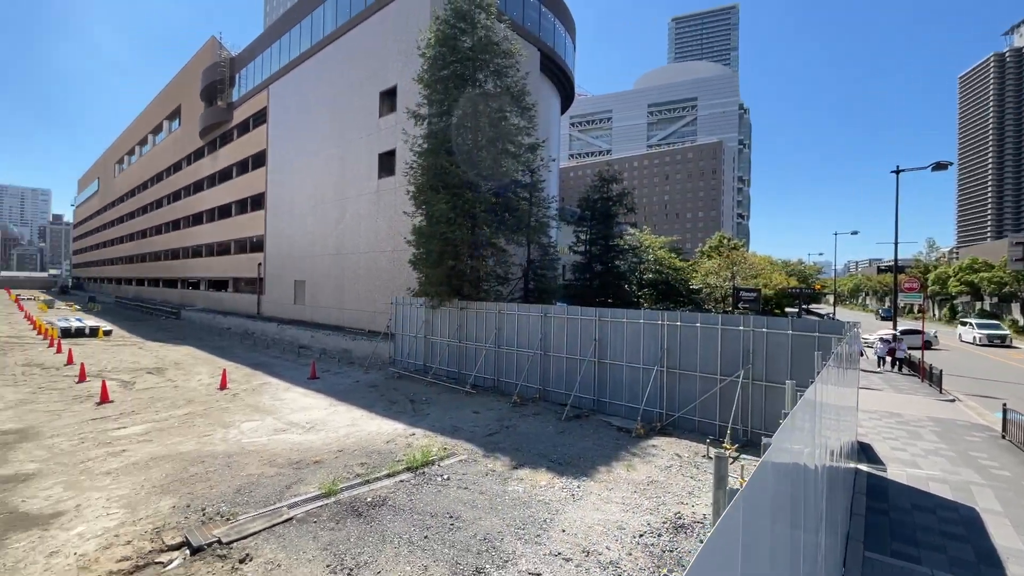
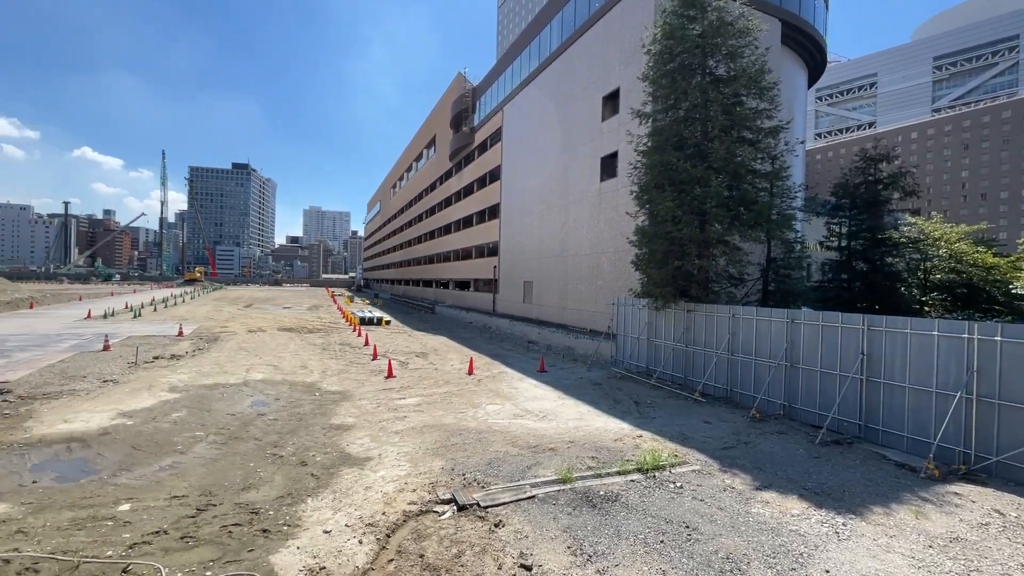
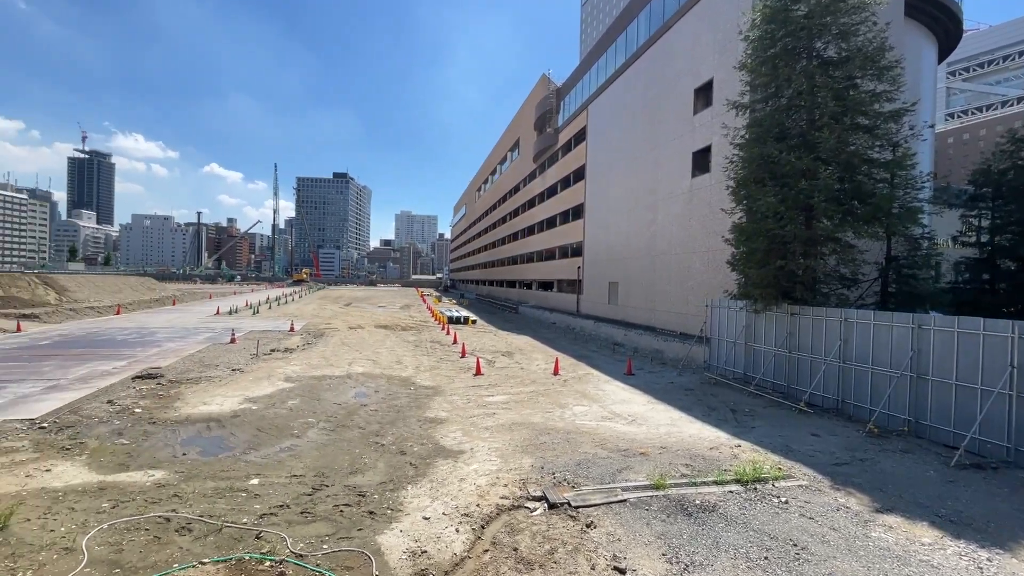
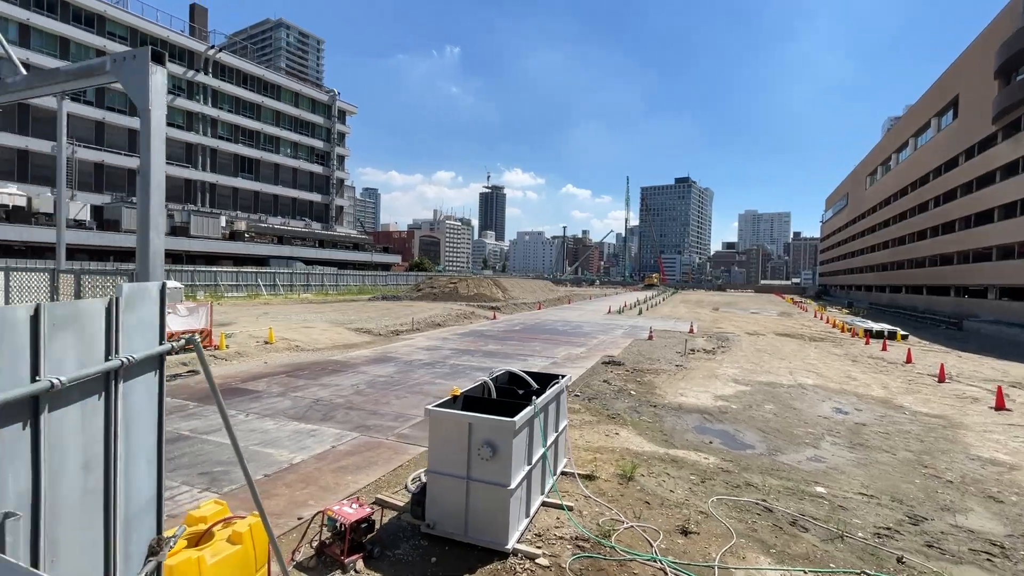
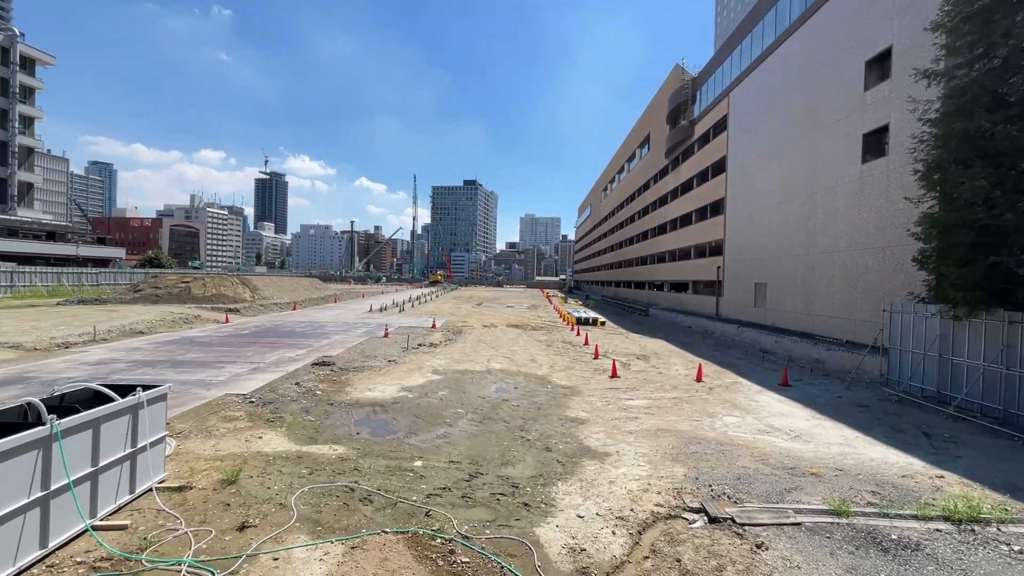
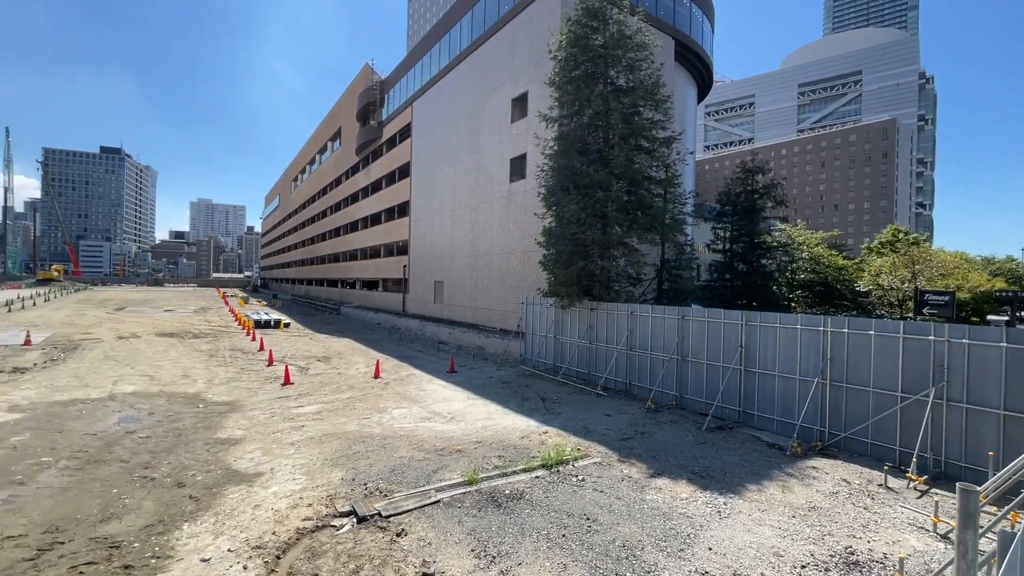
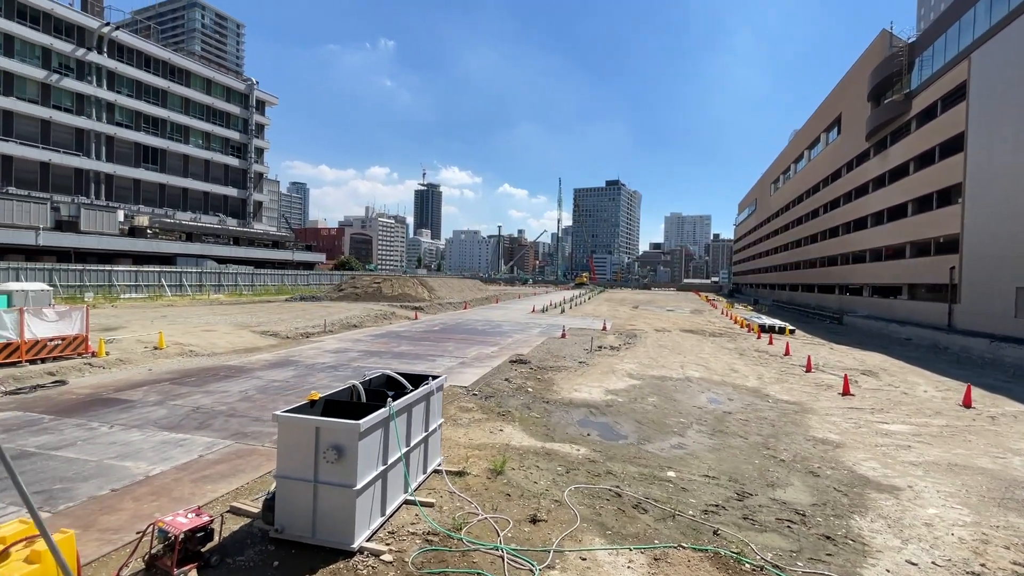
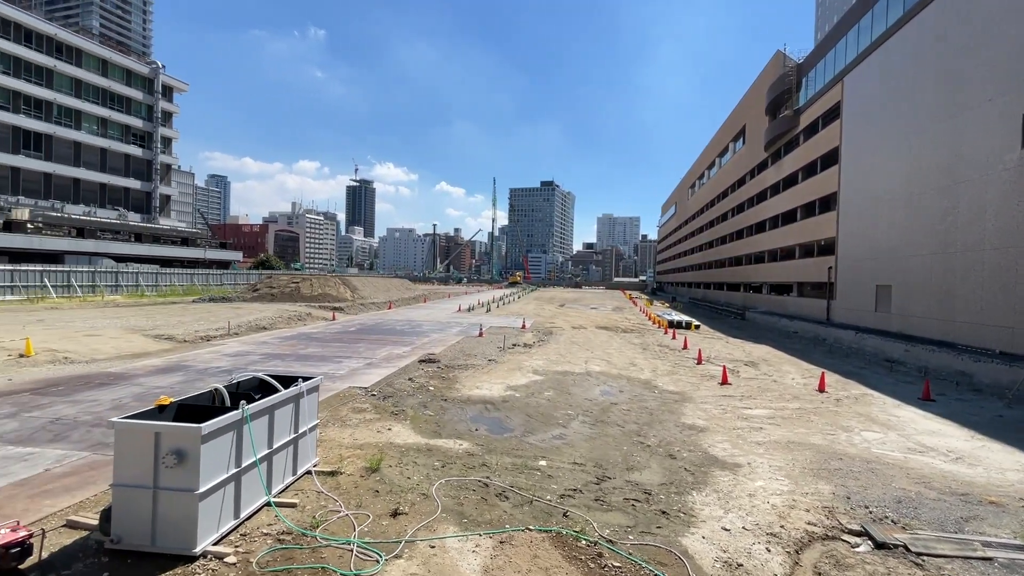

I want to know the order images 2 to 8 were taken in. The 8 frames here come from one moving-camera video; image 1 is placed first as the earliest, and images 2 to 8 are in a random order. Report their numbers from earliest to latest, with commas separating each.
6, 2, 3, 5, 8, 7, 4
